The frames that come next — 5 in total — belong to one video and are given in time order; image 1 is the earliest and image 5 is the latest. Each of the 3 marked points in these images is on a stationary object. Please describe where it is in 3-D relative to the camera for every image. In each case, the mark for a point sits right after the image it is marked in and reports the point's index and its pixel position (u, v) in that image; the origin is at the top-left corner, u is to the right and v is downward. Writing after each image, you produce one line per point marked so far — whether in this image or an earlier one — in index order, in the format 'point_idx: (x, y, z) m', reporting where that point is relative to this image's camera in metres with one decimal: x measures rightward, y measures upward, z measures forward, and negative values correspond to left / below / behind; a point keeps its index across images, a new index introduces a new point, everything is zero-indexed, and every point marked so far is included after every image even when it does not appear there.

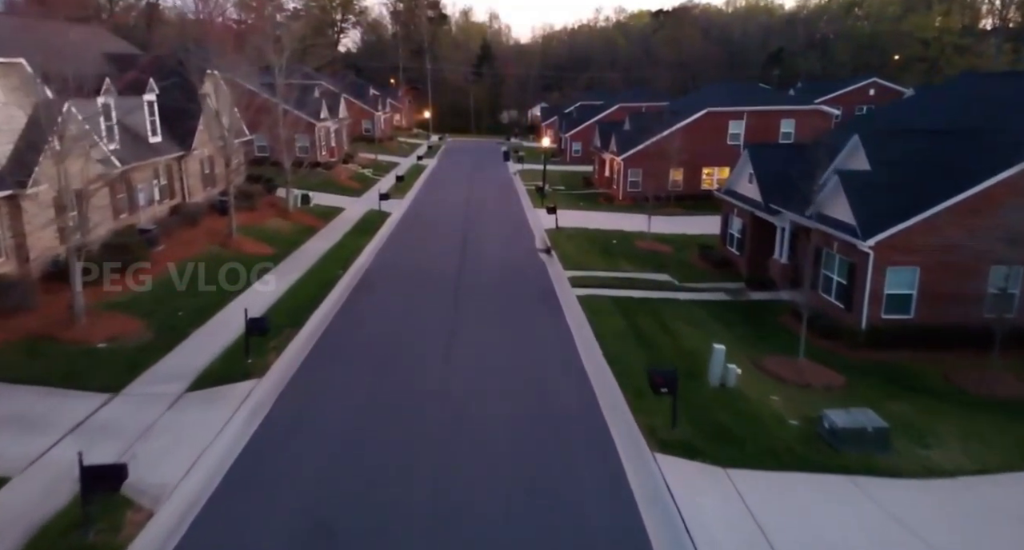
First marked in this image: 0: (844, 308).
0: (+7.7, -0.8, +16.4) m
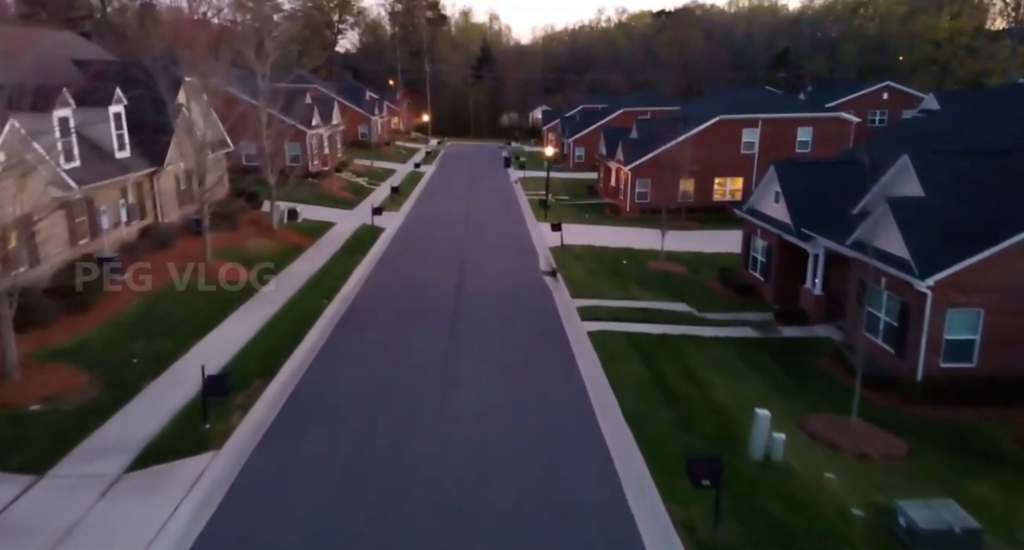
0: (+7.8, -1.6, +14.4) m
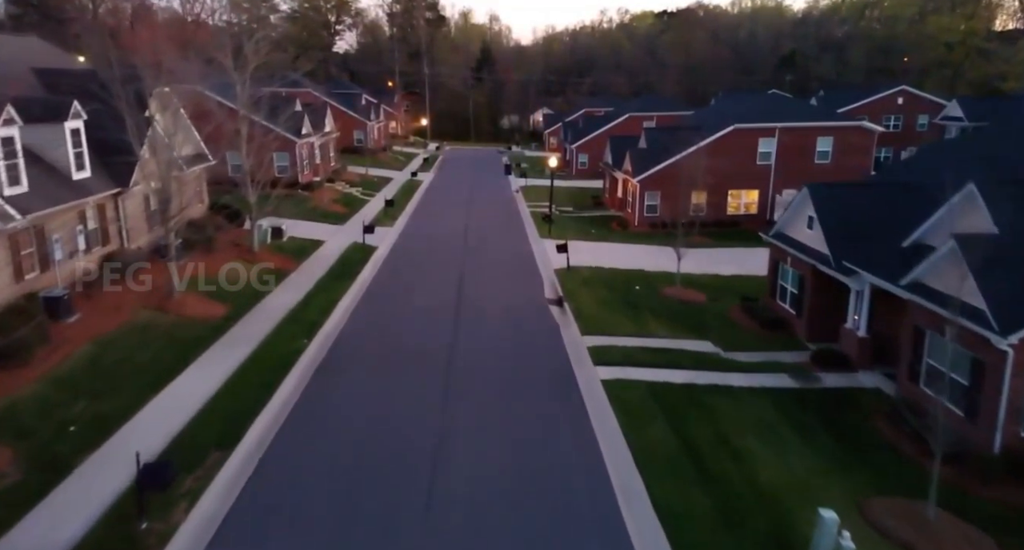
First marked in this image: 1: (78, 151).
0: (+7.9, -2.5, +12.3) m
1: (-11.4, +3.3, +18.6) m
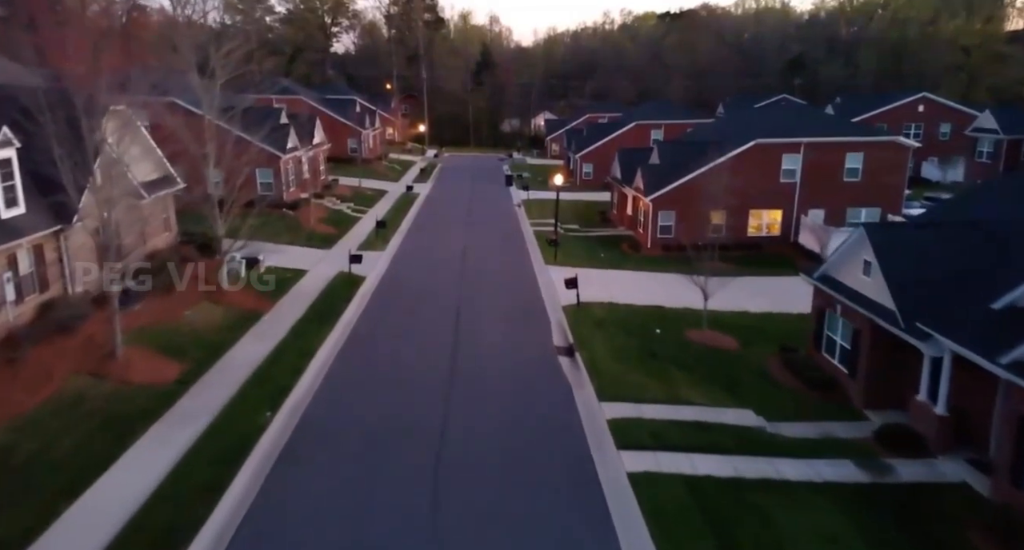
0: (+8.0, -3.7, +9.5) m
1: (-11.3, +2.1, +15.9) m
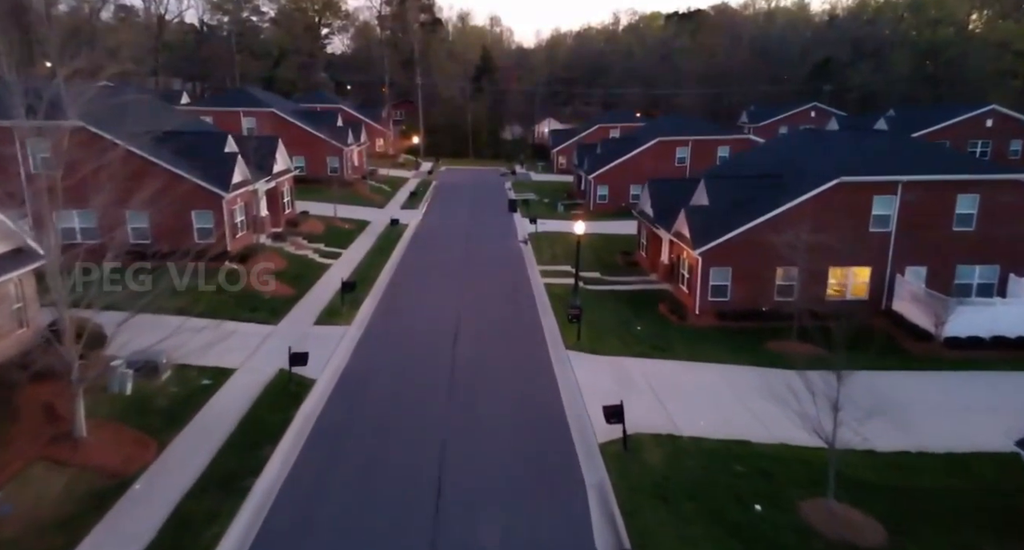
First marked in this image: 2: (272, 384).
0: (+8.2, -6.3, +2.2) m
1: (-11.0, -0.5, +8.5) m
2: (-5.9, -2.7, +17.3) m
